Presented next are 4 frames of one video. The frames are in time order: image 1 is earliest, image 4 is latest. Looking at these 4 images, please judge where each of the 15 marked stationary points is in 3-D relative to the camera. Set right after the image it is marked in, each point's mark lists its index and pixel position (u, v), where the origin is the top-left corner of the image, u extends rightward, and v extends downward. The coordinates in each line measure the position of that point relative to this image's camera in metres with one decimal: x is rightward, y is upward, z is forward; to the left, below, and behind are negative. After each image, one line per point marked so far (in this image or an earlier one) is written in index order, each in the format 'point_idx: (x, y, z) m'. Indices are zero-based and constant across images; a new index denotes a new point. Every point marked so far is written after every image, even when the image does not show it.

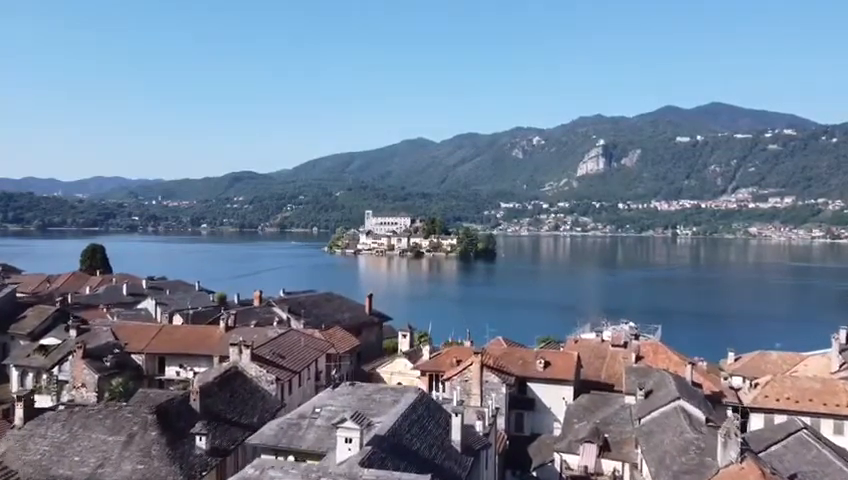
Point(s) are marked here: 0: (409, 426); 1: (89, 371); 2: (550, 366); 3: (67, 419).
0: (-0.2, -2.6, +11.4) m
1: (-7.8, -3.1, +19.1) m
2: (+3.0, -3.0, +19.4) m
3: (-5.8, -2.9, +13.2) m
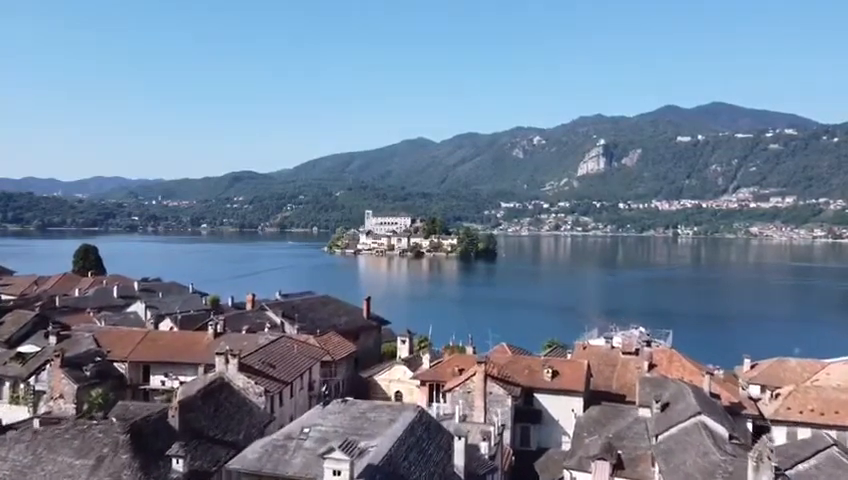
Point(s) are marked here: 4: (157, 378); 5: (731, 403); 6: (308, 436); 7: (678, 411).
0: (-0.2, -2.6, +10.2) m
1: (-7.8, -3.1, +17.9) m
2: (+3.0, -3.0, +18.2) m
3: (-5.8, -3.0, +12.0) m
4: (-6.5, -3.4, +19.9) m
5: (+6.8, -3.6, +18.1) m
6: (-1.6, -2.7, +11.3) m
7: (+4.8, -3.2, +15.2) m
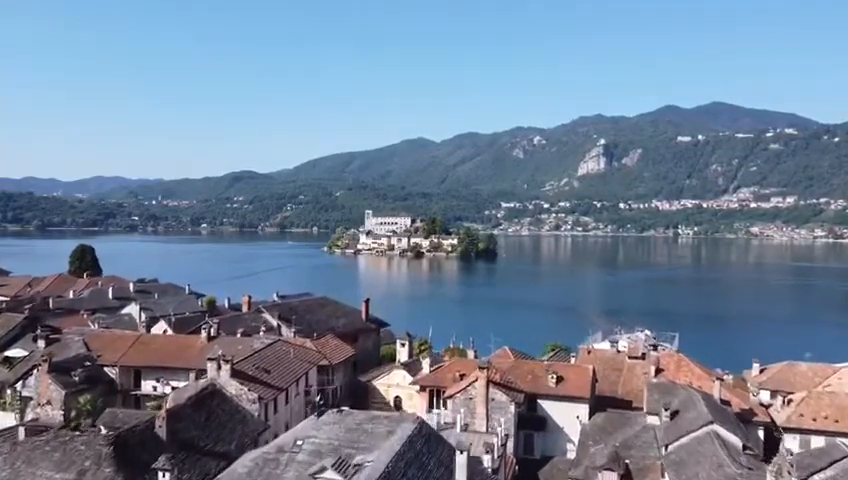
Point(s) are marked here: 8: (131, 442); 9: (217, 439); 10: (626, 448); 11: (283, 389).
0: (-0.2, -2.7, +9.6) m
1: (-7.8, -3.1, +17.3) m
2: (+3.0, -3.1, +17.6) m
3: (-5.8, -3.0, +11.4) m
4: (-6.5, -3.4, +19.3) m
5: (+6.8, -3.6, +17.4) m
6: (-1.6, -2.8, +10.7) m
7: (+4.8, -3.2, +14.6) m
8: (-4.2, -2.9, +11.7) m
9: (-3.4, -3.3, +13.6) m
10: (+3.8, -3.9, +15.2) m
11: (-2.9, -3.1, +16.8) m
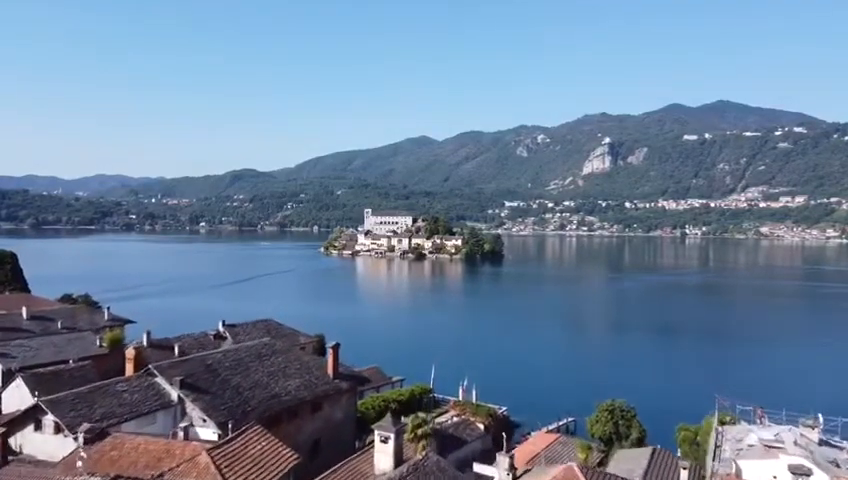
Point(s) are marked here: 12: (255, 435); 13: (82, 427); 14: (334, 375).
0: (-0.3, -3.0, -0.8) m
1: (-7.9, -3.4, +7.0) m
2: (+2.9, -3.4, +7.3) m
3: (-5.9, -3.3, +1.1) m
4: (-6.6, -3.7, +9.0) m
5: (+6.8, -4.0, +7.1) m
6: (-1.7, -3.1, +0.4) m
7: (+4.7, -3.6, +4.3) m
8: (-4.3, -3.2, +1.4) m
9: (-3.5, -3.7, +3.2) m
10: (+3.7, -4.2, +4.9) m
11: (-3.0, -3.4, +6.5) m
12: (-2.7, -3.2, +13.1) m
13: (-5.3, -2.9, +13.4) m
14: (-2.2, -3.2, +19.1) m
